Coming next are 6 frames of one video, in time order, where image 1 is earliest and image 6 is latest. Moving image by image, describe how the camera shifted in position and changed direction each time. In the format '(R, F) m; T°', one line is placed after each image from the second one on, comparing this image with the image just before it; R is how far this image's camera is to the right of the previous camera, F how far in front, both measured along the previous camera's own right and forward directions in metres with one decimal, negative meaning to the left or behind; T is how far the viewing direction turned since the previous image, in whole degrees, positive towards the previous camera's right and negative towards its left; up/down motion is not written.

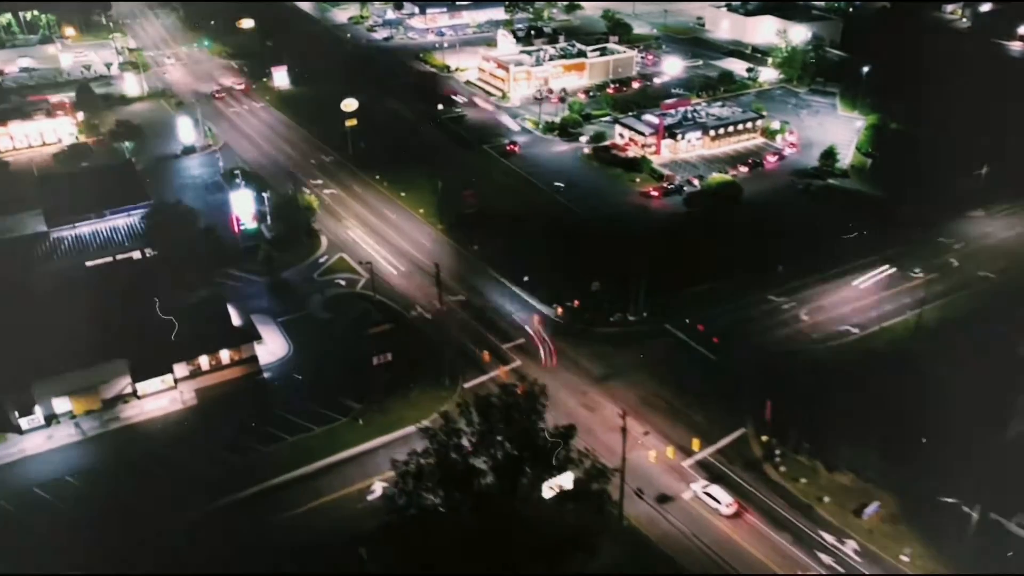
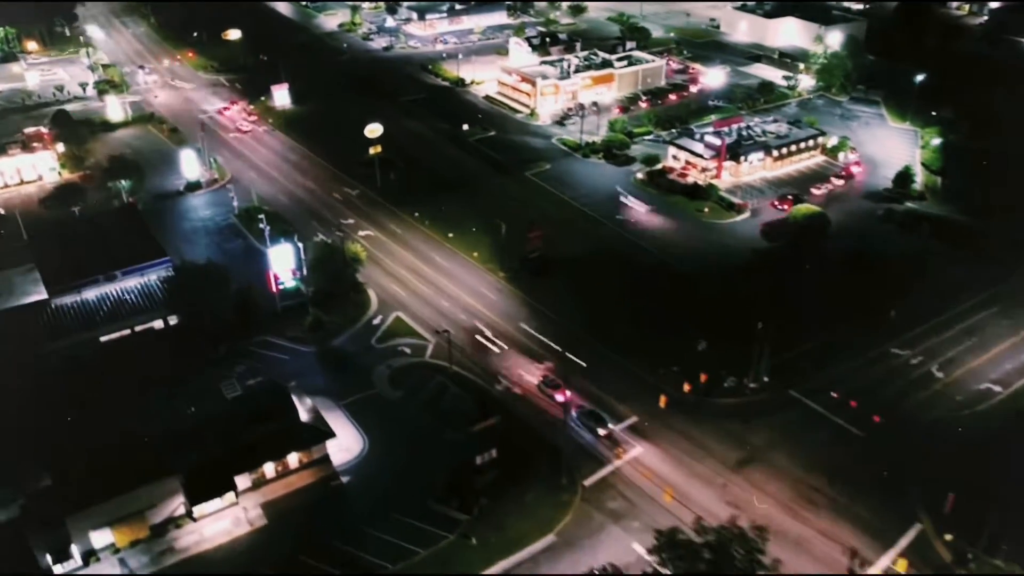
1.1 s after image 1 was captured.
(-8.0, +7.5) m; +3°
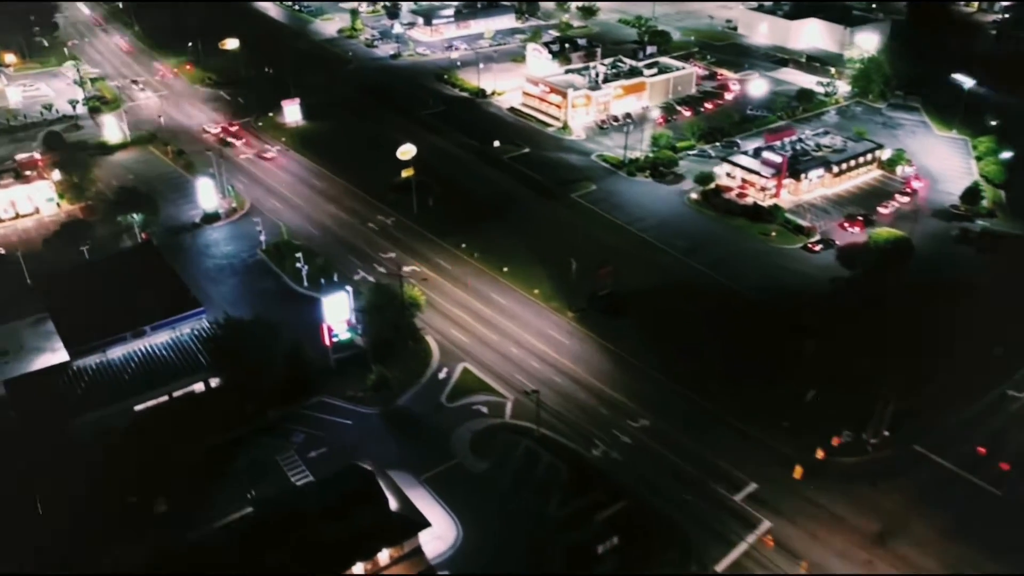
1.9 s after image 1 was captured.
(-6.2, +5.1) m; +2°
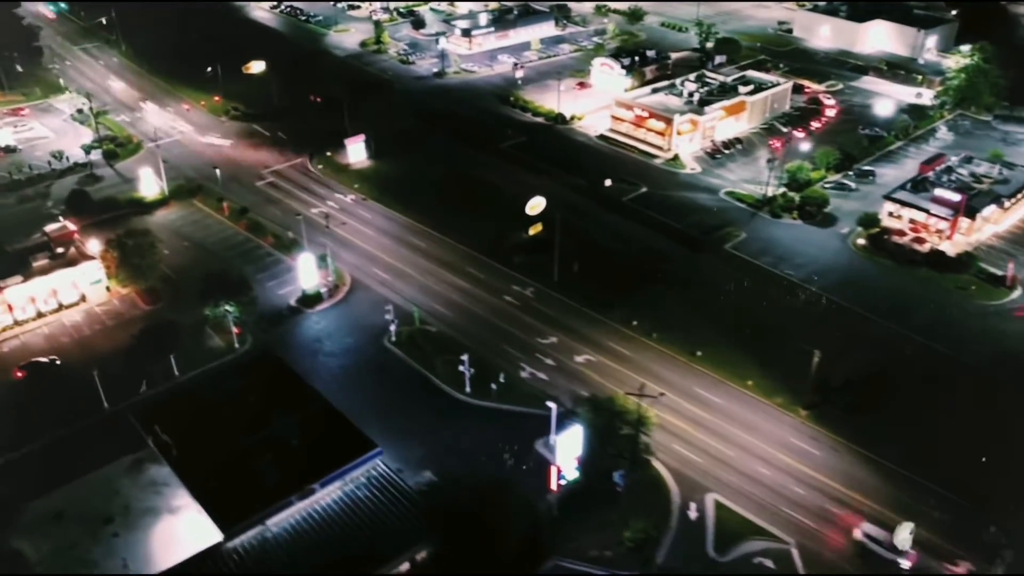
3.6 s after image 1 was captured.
(-14.2, +10.2) m; +5°
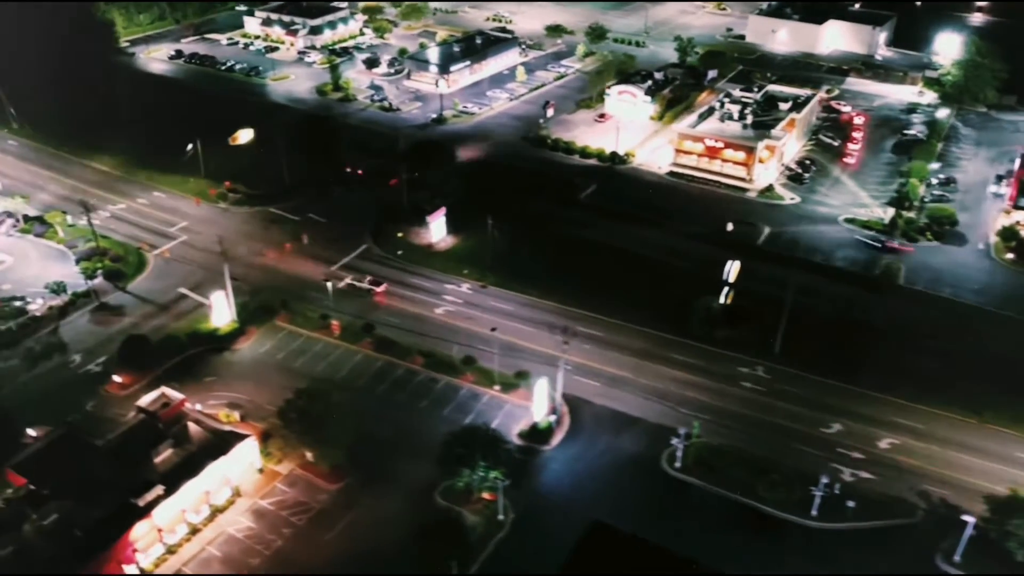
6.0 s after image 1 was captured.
(-21.6, +11.0) m; +15°
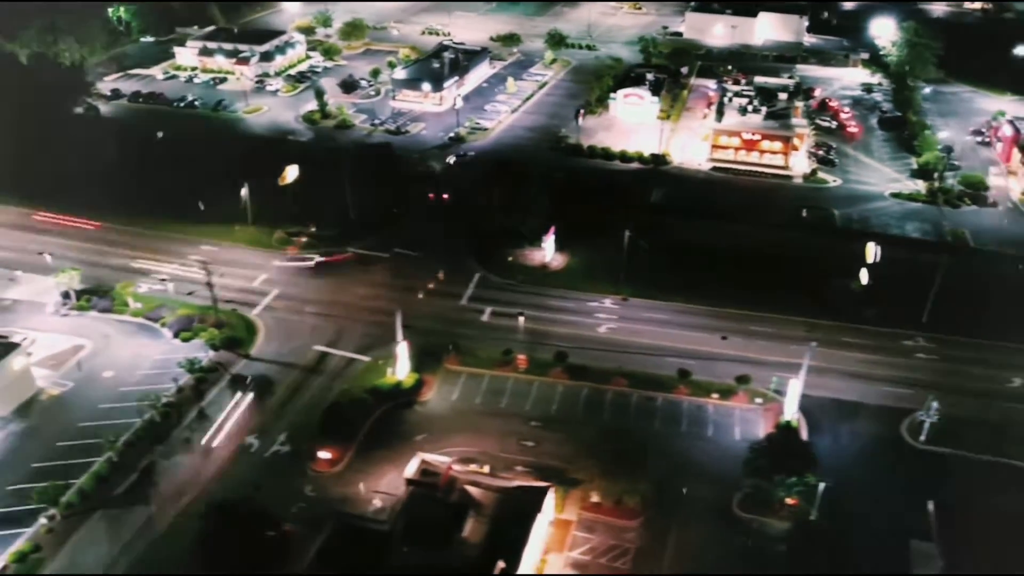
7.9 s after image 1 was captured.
(-19.0, +3.3) m; +13°
